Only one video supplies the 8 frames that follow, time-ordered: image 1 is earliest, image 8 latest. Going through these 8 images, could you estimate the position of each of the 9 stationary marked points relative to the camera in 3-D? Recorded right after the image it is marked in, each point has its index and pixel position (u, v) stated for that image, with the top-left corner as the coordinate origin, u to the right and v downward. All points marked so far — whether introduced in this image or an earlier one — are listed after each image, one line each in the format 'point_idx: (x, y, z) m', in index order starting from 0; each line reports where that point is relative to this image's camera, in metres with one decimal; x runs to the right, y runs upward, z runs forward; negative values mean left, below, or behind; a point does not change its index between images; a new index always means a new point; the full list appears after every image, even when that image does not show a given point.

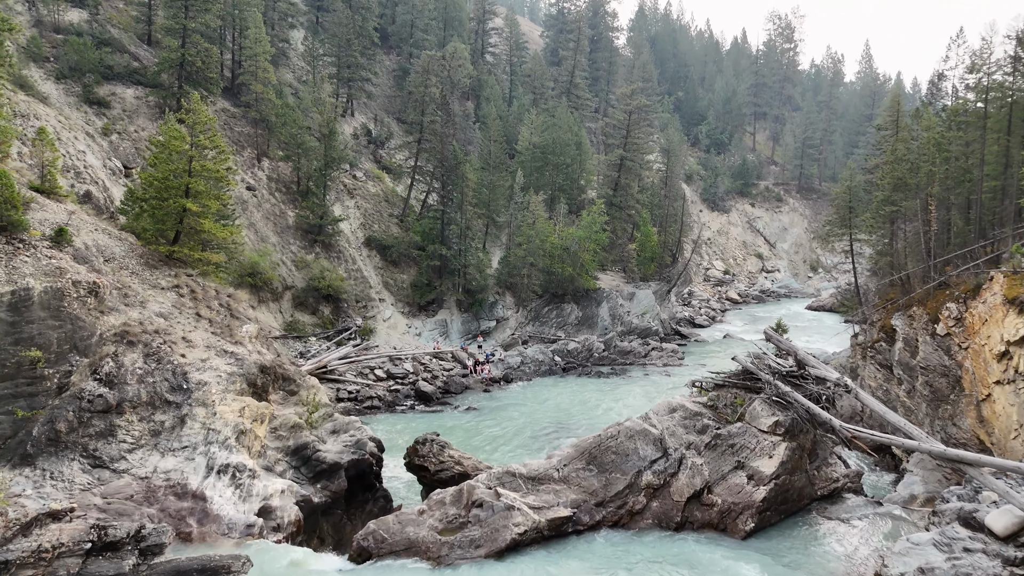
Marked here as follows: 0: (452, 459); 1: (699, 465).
0: (-1.2, -3.5, +14.9) m
1: (+2.9, -2.7, +11.0) m
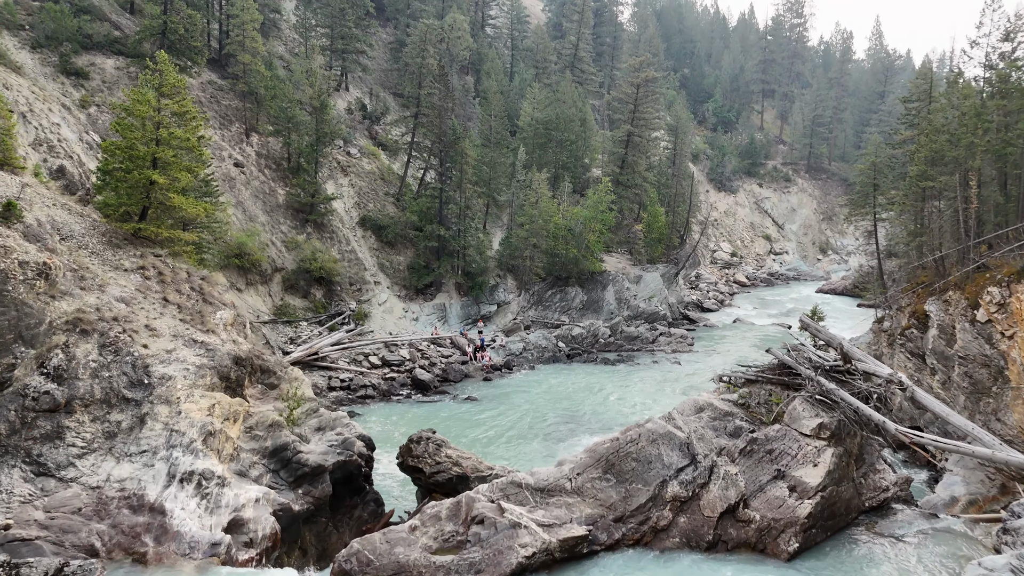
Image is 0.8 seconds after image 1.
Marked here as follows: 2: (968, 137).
0: (-1.2, -3.2, +13.5) m
1: (+2.9, -2.5, +9.6) m
2: (+11.8, +3.9, +18.8) m
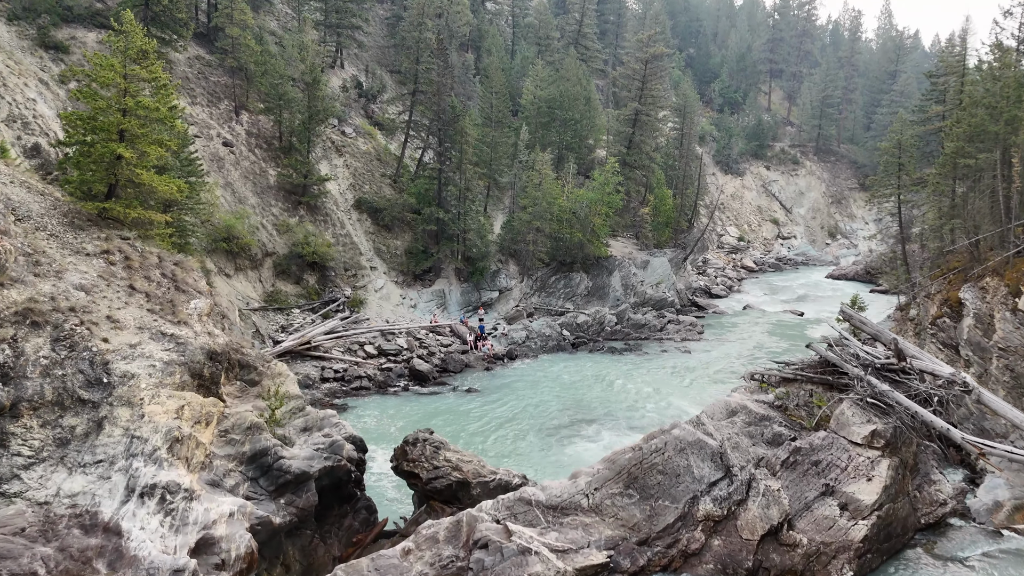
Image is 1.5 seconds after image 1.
0: (-1.1, -3.0, +12.2) m
1: (+3.0, -2.3, +8.3) m
2: (+11.9, +4.3, +17.4) m
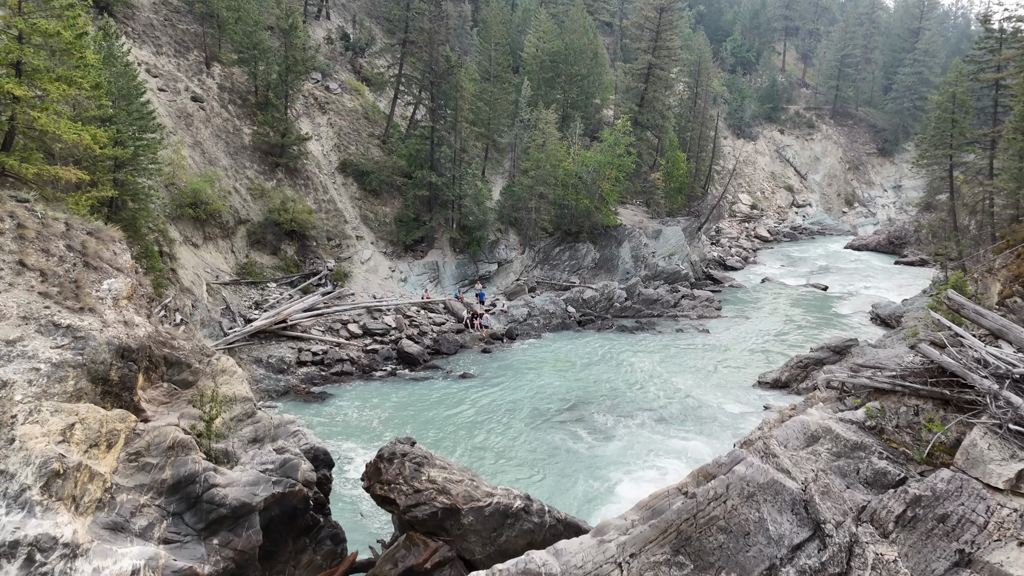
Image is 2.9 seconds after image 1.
0: (-1.1, -2.7, +9.7) m
1: (+3.0, -2.2, +5.8) m
2: (+12.0, +4.8, +14.6) m
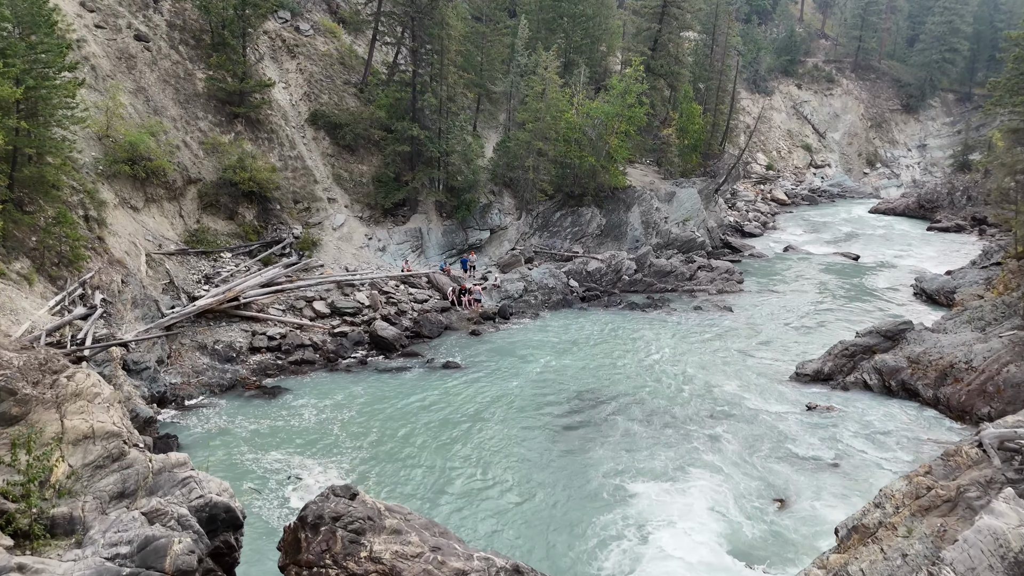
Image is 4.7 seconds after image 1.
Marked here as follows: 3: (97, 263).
0: (-1.2, -2.6, +6.7) m
1: (+2.9, -2.3, +2.7) m
2: (+11.8, +5.1, +11.1) m
3: (-8.7, +0.6, +15.4) m
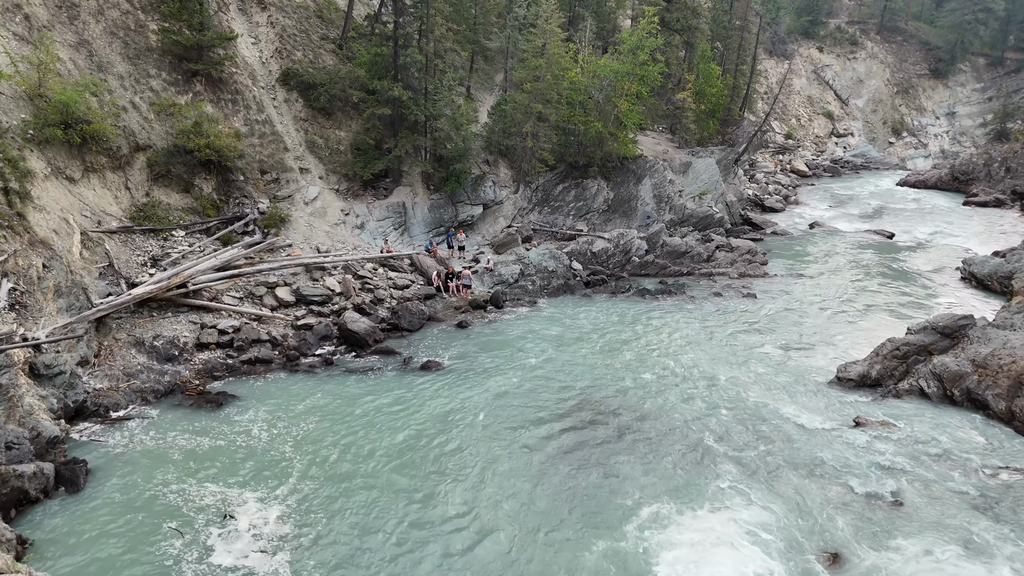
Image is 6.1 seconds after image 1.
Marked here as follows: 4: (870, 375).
0: (-1.5, -2.7, +4.2) m
1: (+2.6, -2.6, +0.3) m
2: (+11.6, +5.0, +8.3) m
3: (-8.9, +0.8, +12.9) m
4: (+6.9, -1.7, +14.0) m
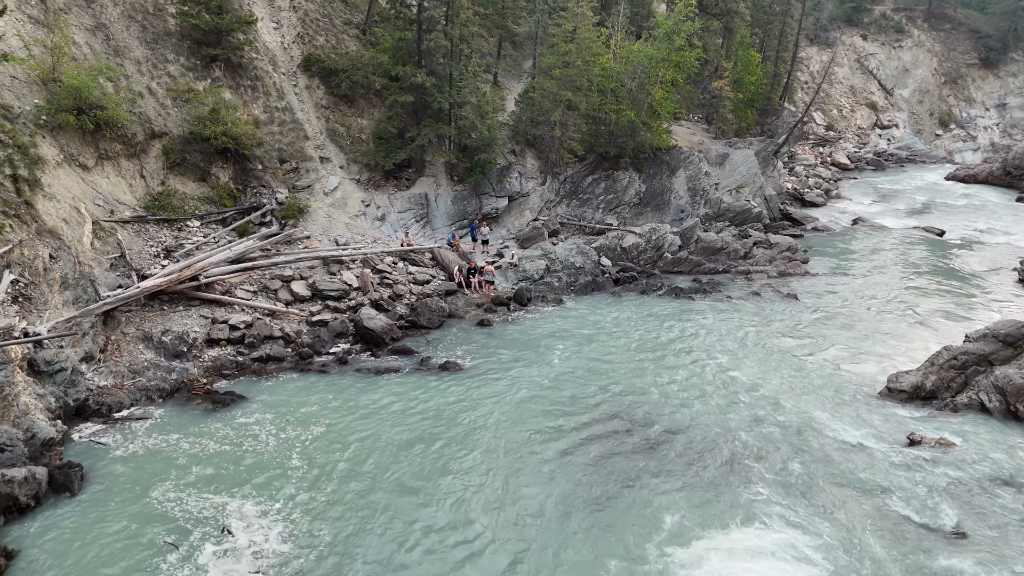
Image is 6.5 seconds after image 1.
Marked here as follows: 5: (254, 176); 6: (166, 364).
0: (-1.5, -2.8, +3.5) m
1: (+2.4, -2.8, -0.6) m
2: (+11.9, +4.8, +6.9) m
3: (-8.5, +0.9, +12.4) m
4: (+7.3, -1.8, +12.9) m
5: (-6.8, +3.0, +19.4) m
6: (-6.3, -1.4, +13.1) m
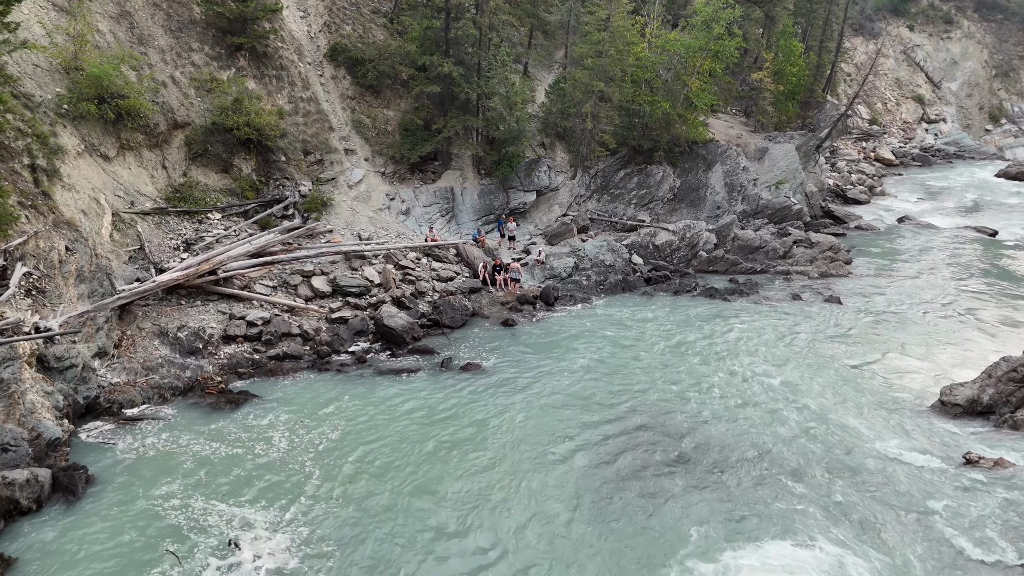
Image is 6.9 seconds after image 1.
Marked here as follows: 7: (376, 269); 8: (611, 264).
0: (-1.5, -2.8, +3.0) m
1: (+2.3, -3.0, -1.3) m
2: (+12.1, +4.6, +5.7) m
3: (-8.1, +1.0, +12.1) m
4: (+7.7, -1.9, +12.0) m
5: (-6.0, +3.2, +19.0) m
6: (-5.8, -1.3, +12.7) m
7: (-3.0, +0.5, +16.7) m
8: (+2.5, +0.7, +18.3) m
